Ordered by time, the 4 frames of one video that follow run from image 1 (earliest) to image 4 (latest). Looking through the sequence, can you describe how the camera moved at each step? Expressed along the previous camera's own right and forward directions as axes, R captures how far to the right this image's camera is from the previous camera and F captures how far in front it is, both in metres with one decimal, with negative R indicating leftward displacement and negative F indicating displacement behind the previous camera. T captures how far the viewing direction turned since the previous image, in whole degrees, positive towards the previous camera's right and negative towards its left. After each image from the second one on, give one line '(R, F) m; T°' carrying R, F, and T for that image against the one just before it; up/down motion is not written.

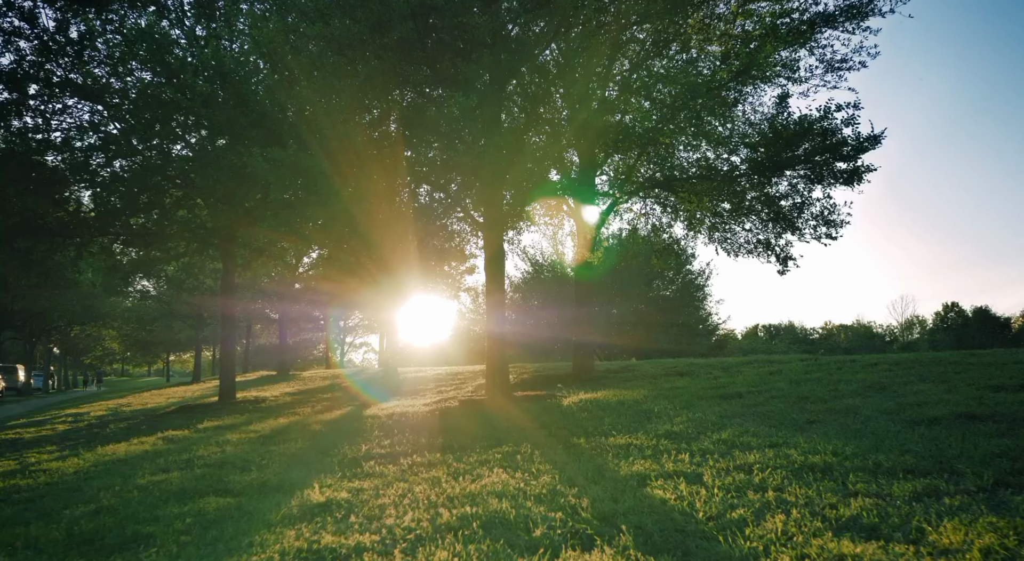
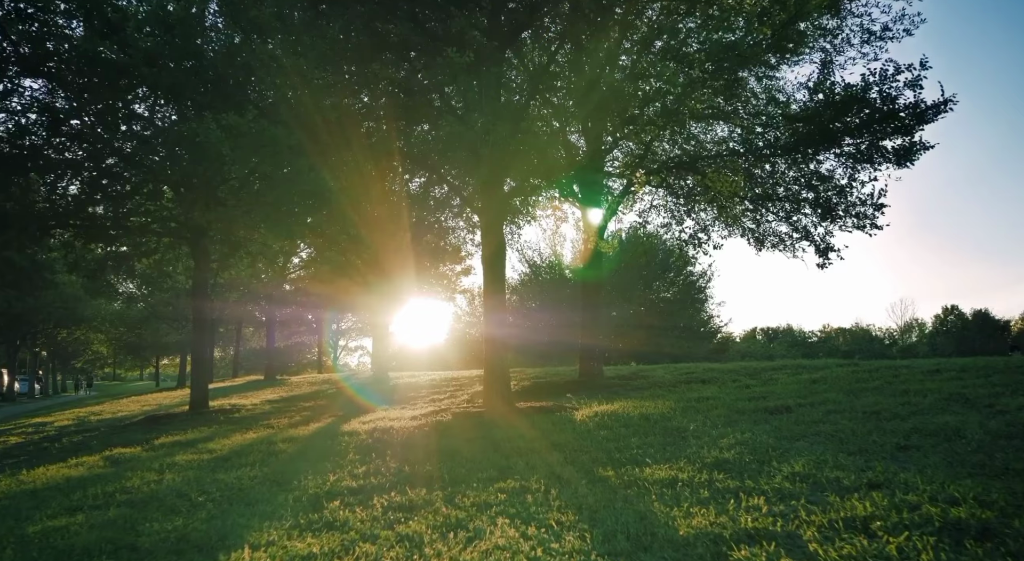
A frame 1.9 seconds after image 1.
(-0.1, +2.1) m; 0°
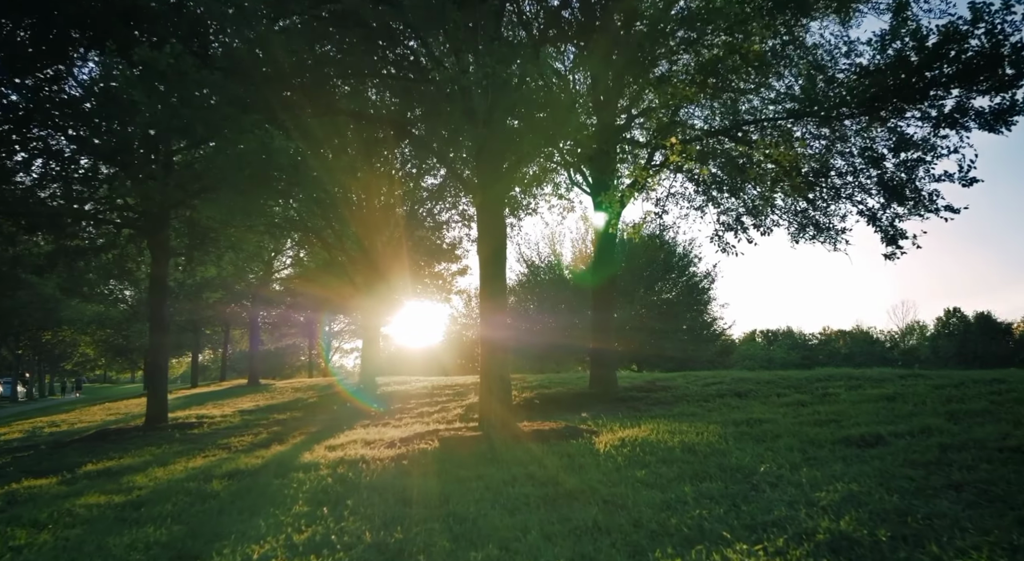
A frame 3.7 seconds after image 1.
(-0.1, +2.6) m; 0°
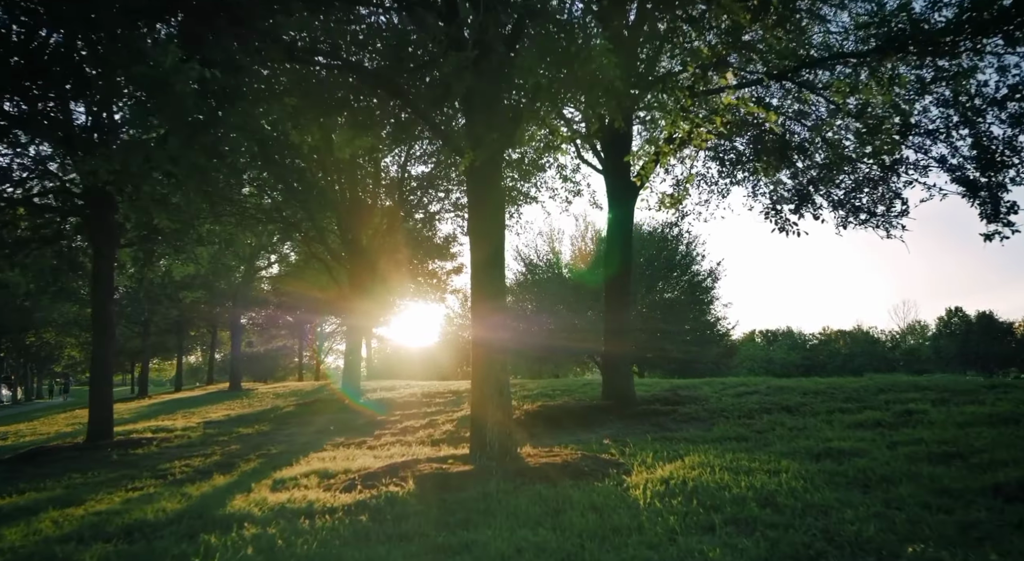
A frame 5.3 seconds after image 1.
(0.0, +2.6) m; 0°
